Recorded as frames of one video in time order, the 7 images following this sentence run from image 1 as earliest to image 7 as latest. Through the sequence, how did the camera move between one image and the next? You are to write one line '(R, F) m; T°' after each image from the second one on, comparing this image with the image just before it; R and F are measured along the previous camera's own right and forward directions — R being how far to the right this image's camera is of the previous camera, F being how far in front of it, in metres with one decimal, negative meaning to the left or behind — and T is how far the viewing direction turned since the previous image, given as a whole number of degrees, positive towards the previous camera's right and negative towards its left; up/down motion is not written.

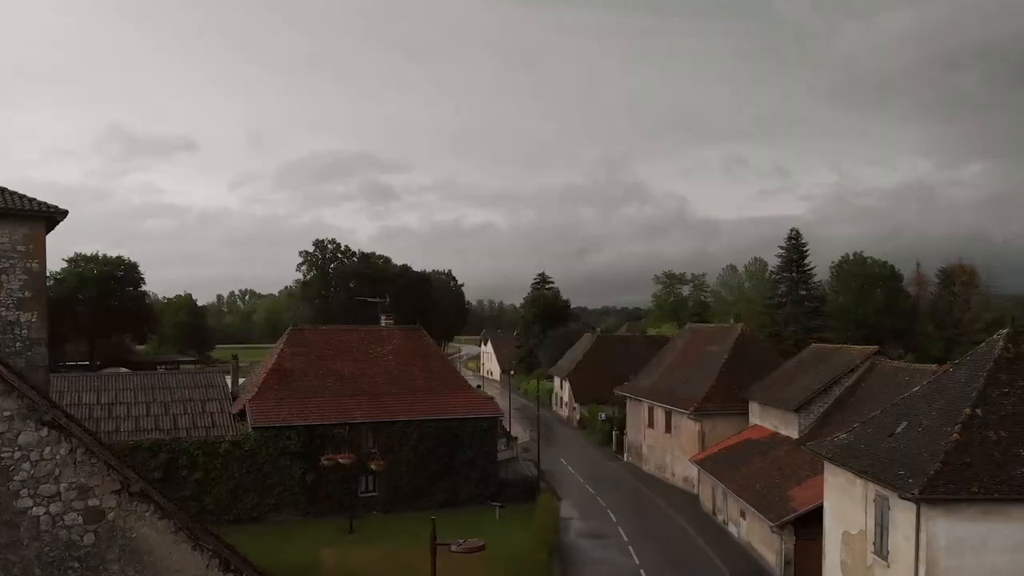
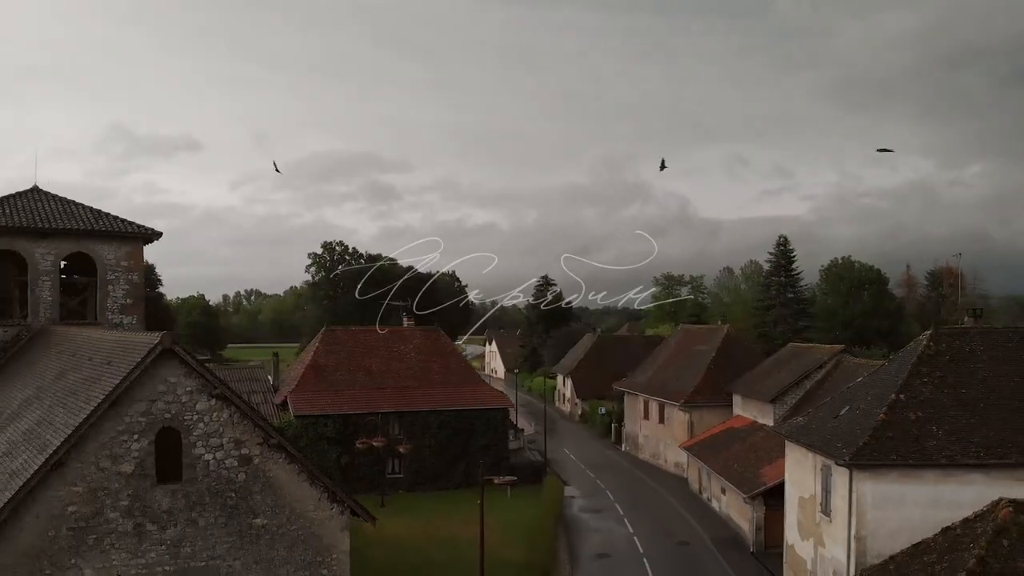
(-0.4, -3.7) m; 0°
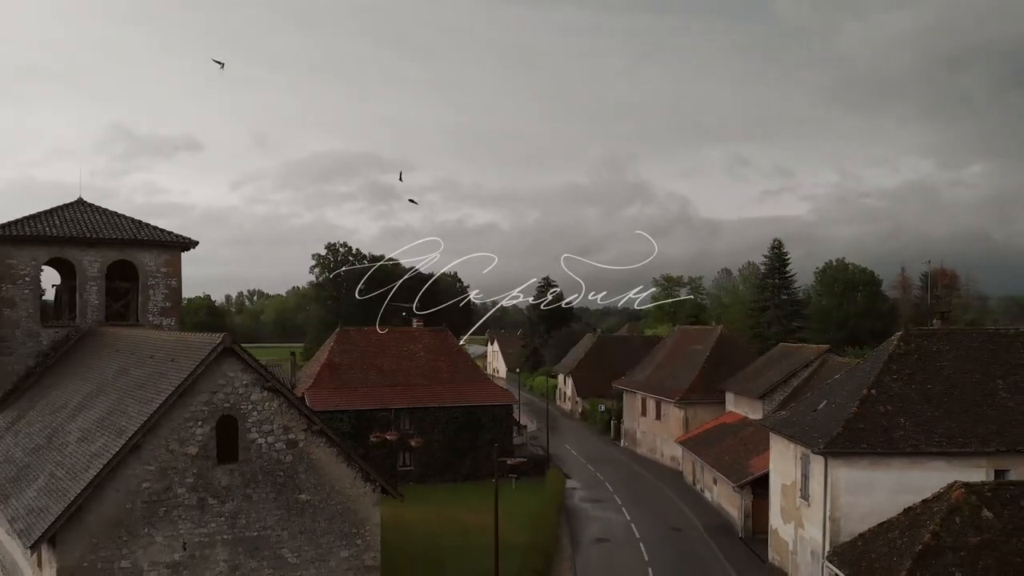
(-0.2, -1.9) m; 0°
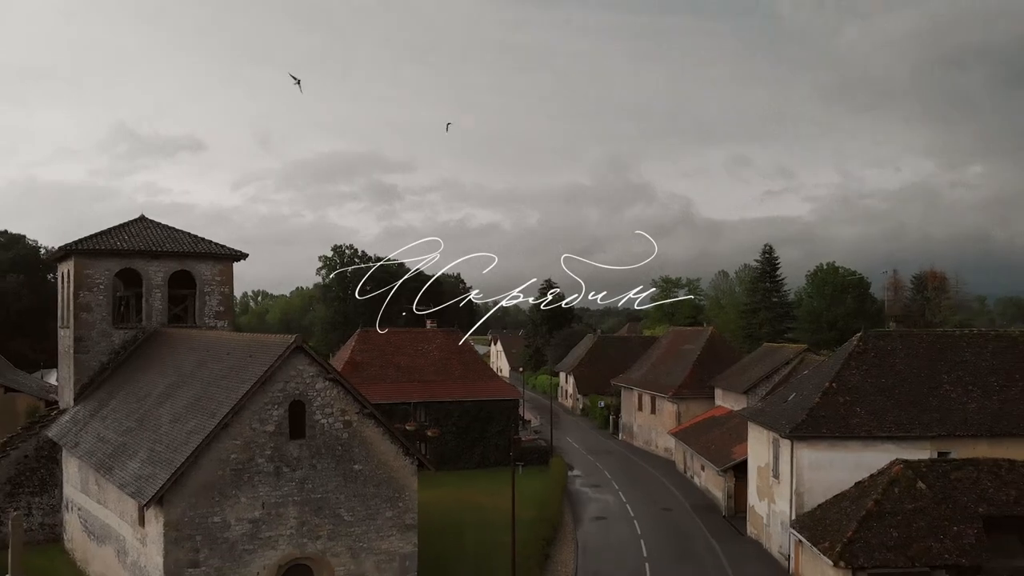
(-0.3, -3.3) m; 0°
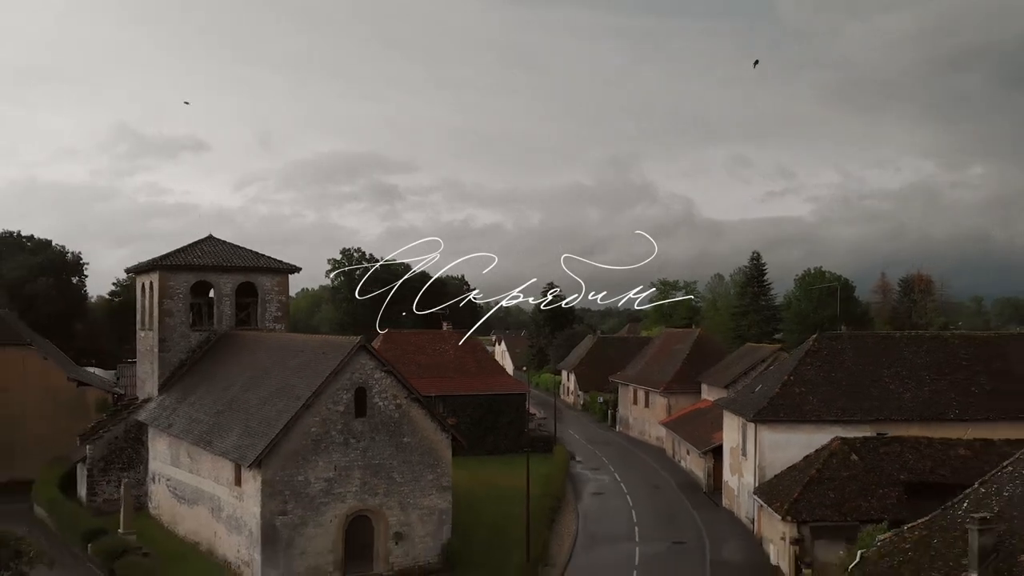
(-0.4, -4.9) m; 0°
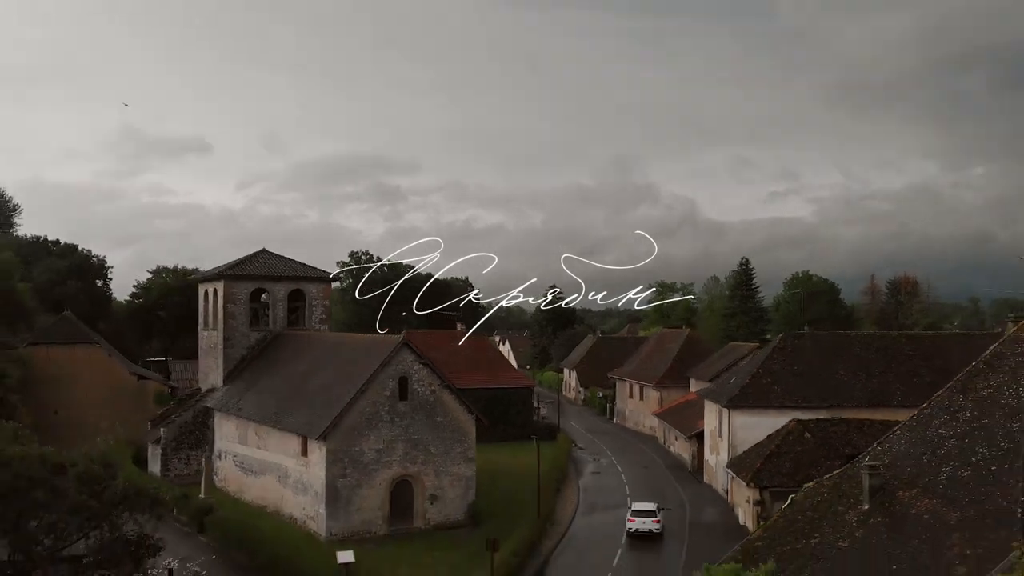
(-0.5, -5.2) m; 0°
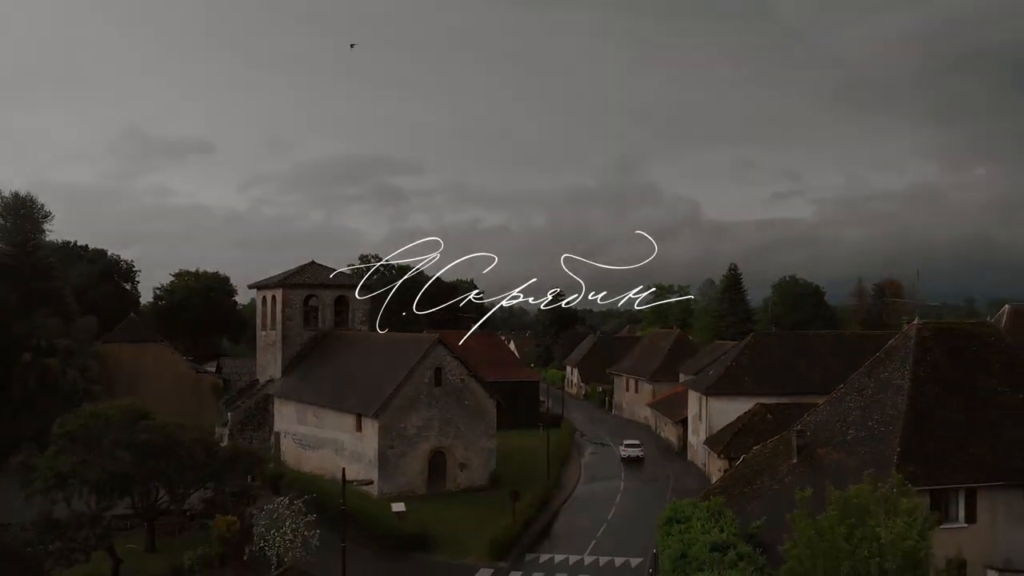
(-0.6, -6.5) m; 0°
